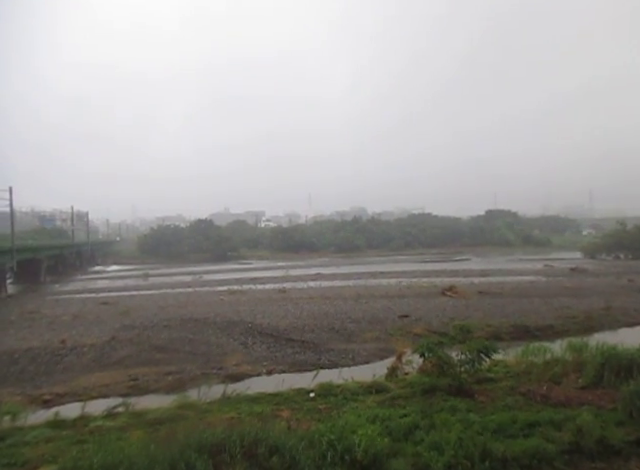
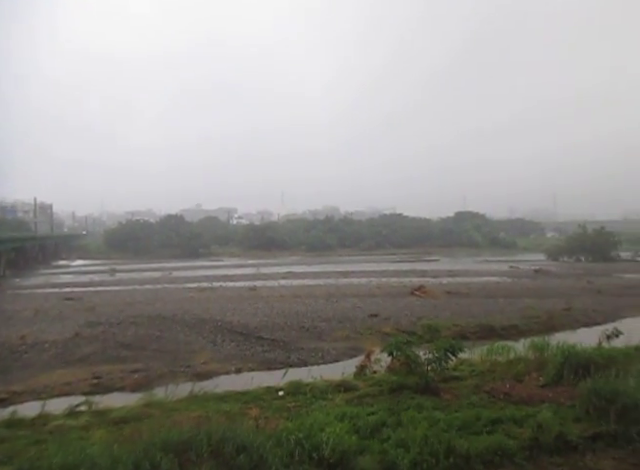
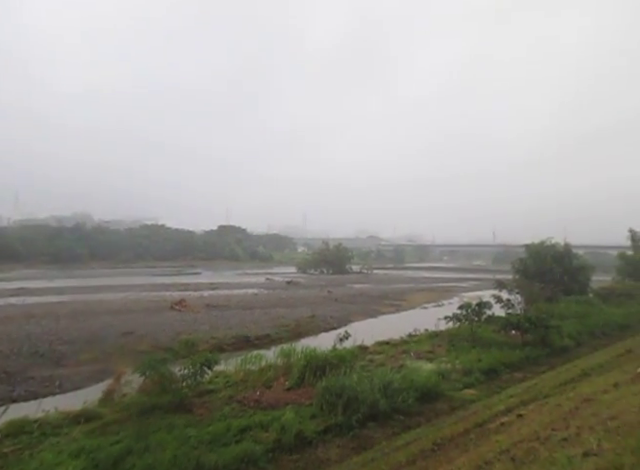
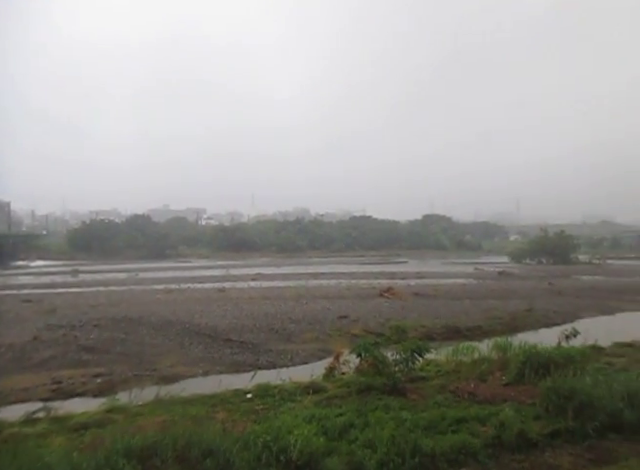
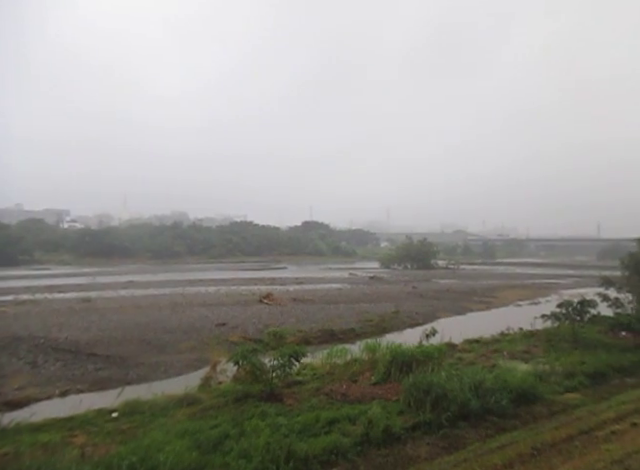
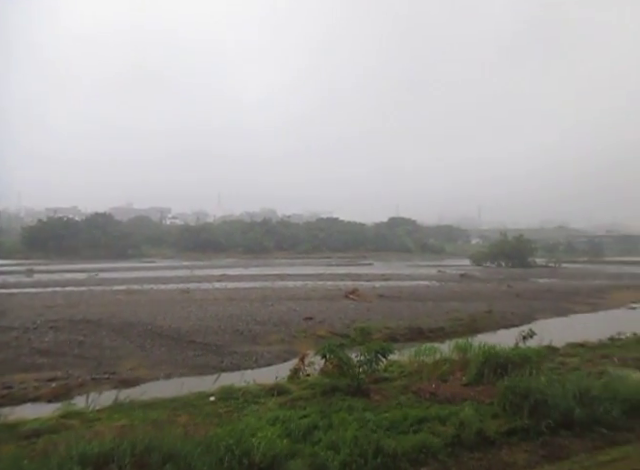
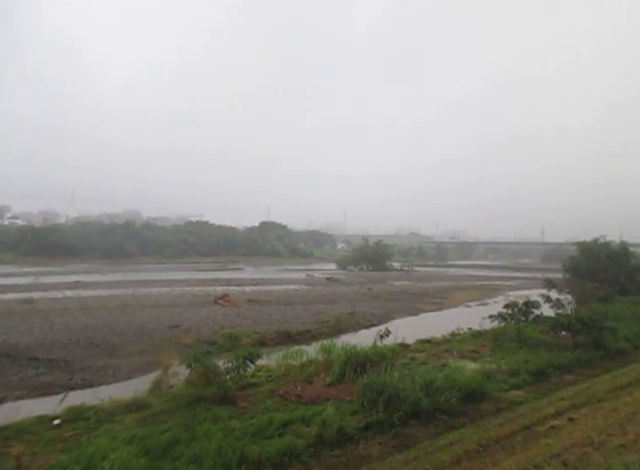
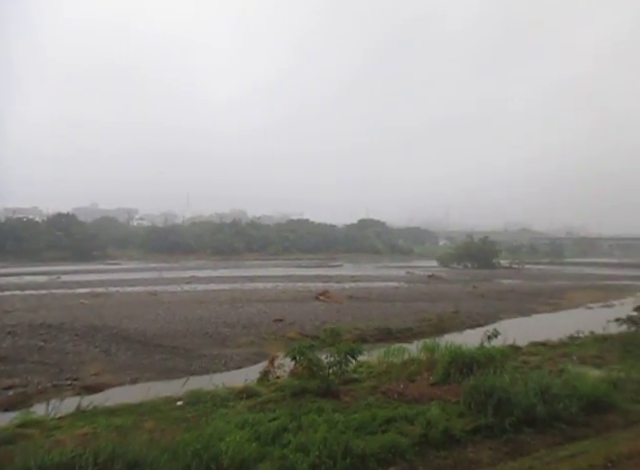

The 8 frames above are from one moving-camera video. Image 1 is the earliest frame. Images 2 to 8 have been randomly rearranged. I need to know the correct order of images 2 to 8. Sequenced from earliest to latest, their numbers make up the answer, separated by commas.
2, 4, 6, 8, 5, 7, 3
